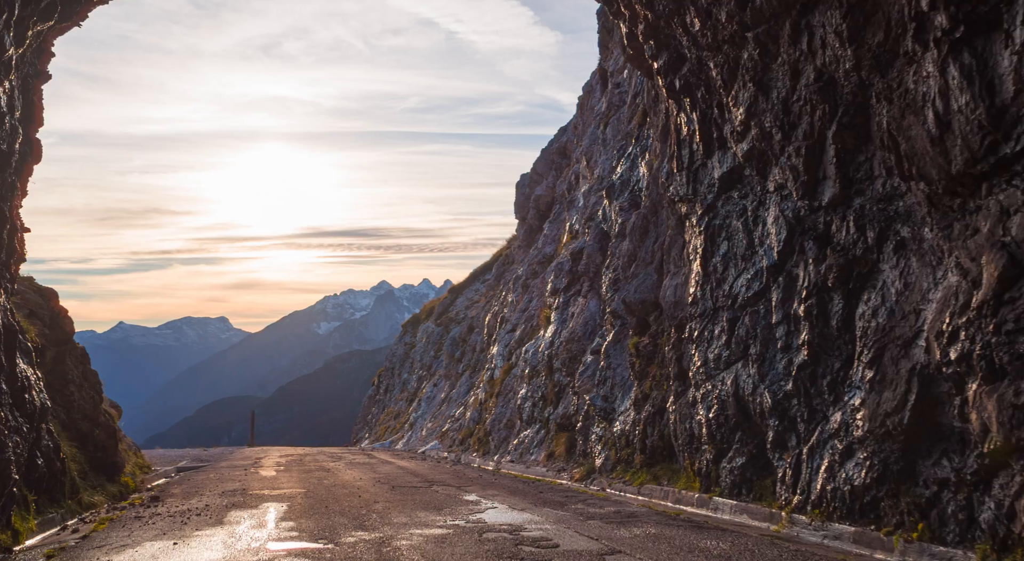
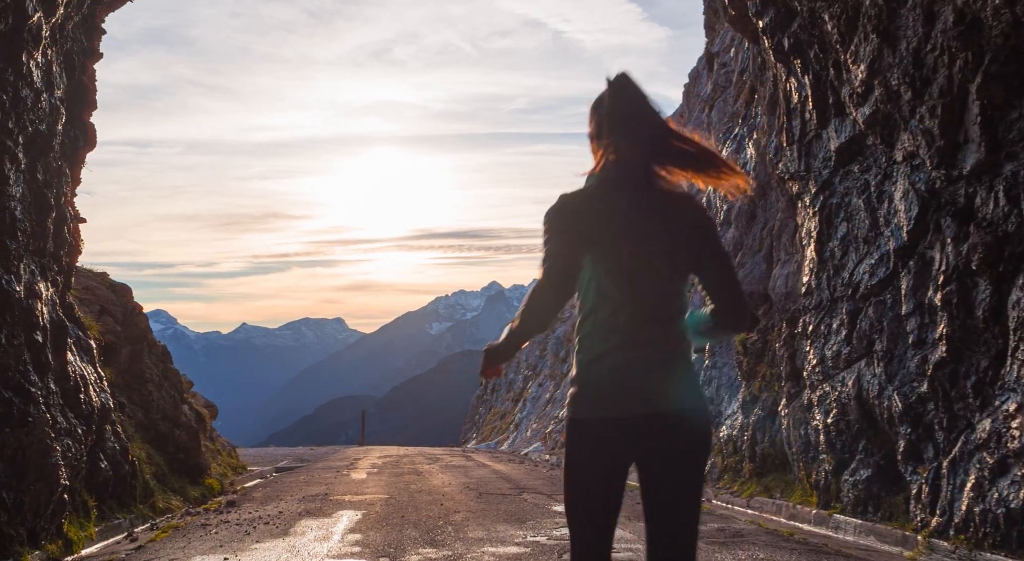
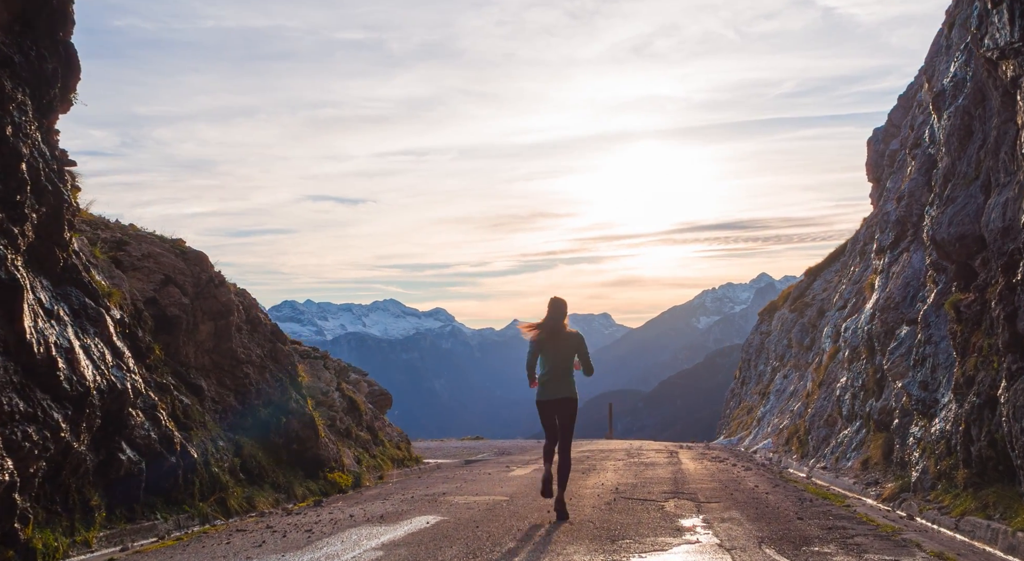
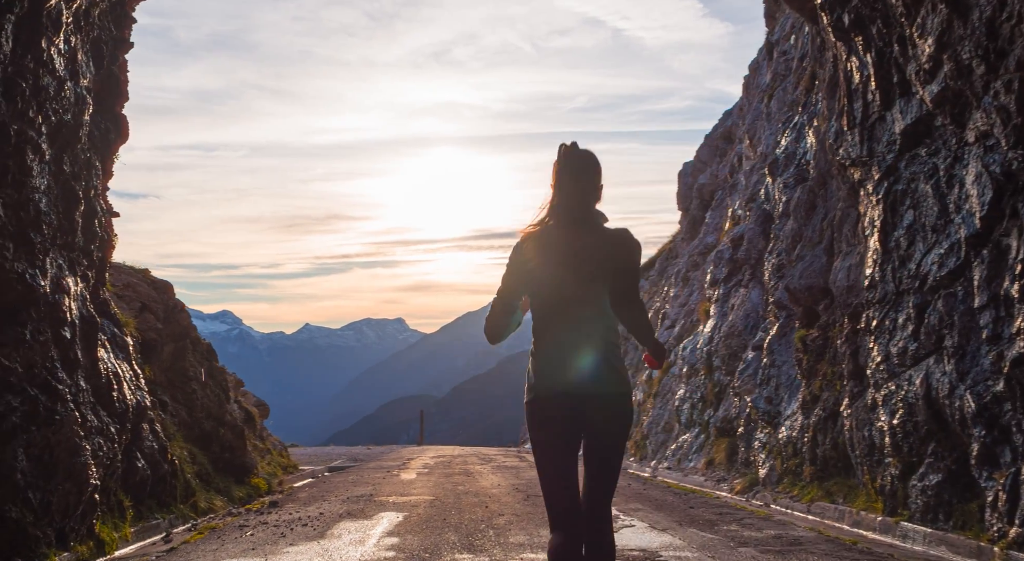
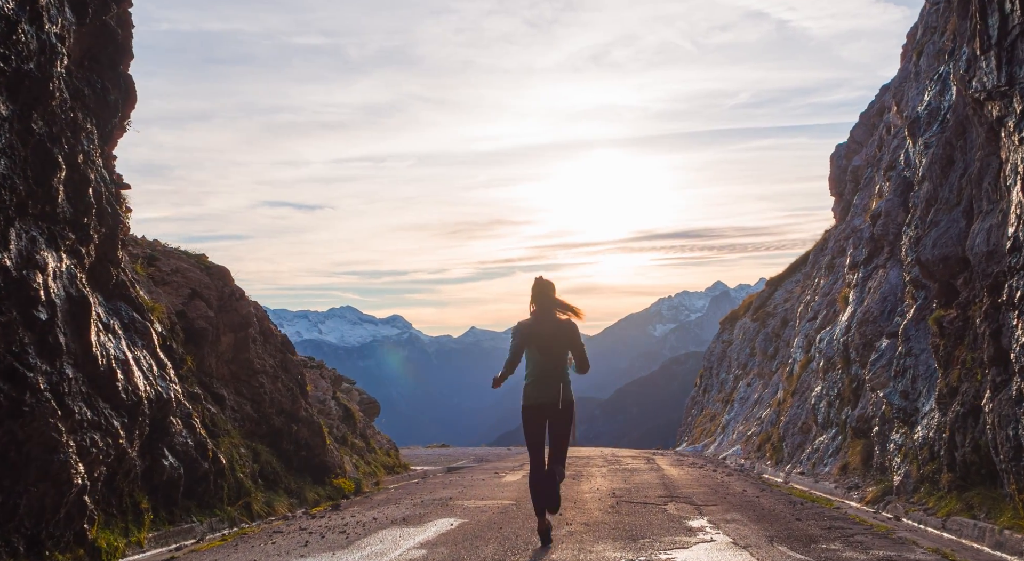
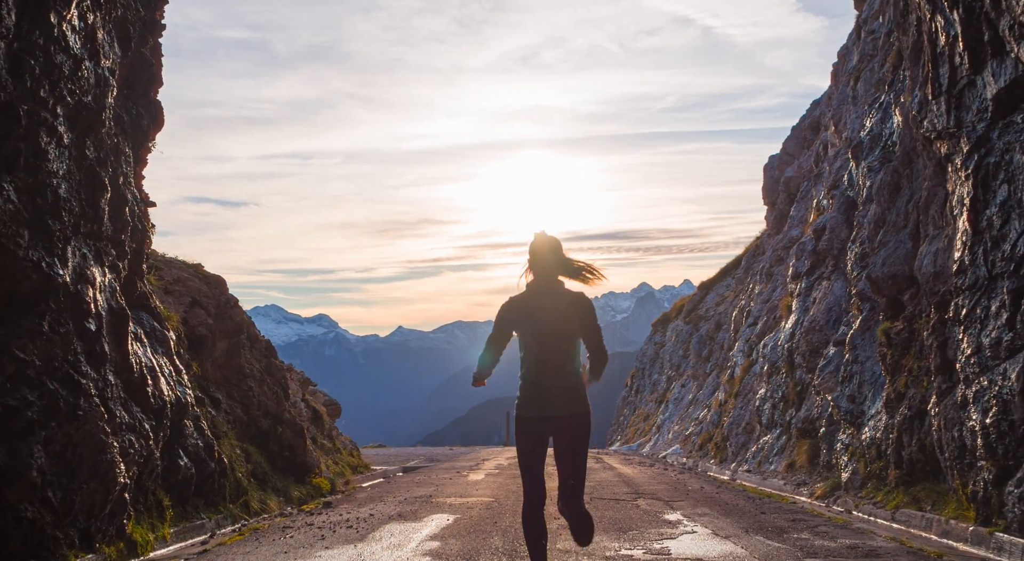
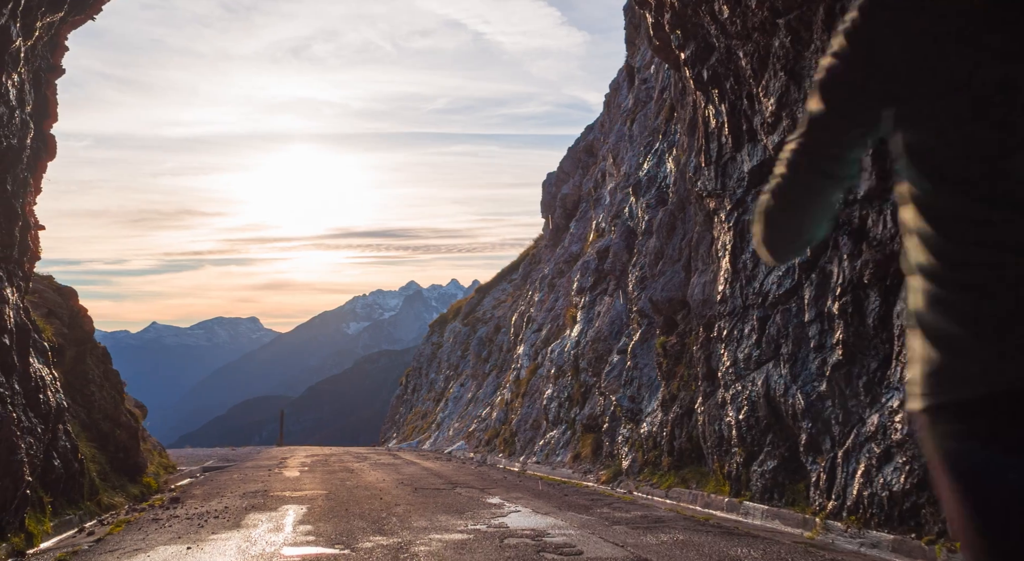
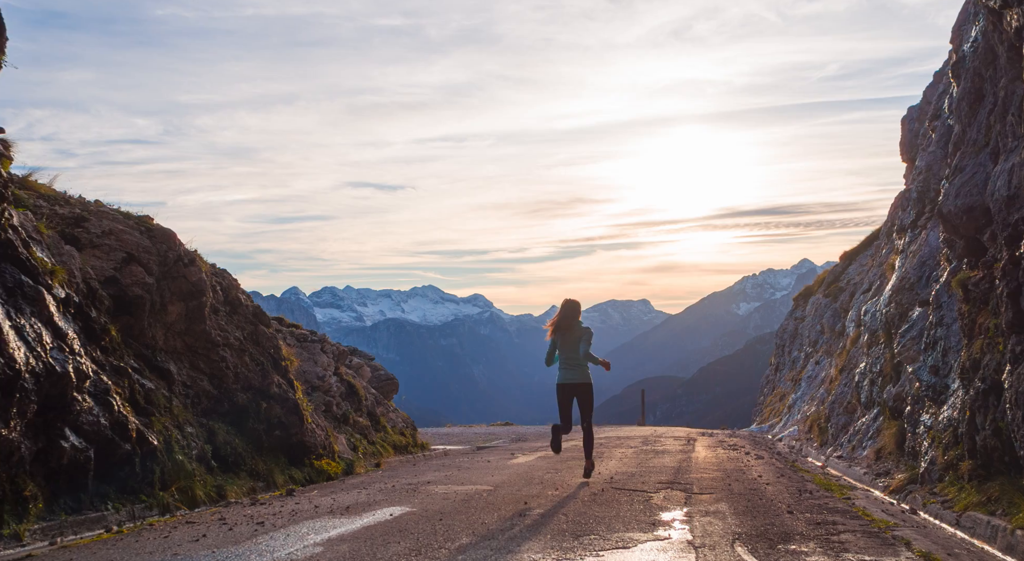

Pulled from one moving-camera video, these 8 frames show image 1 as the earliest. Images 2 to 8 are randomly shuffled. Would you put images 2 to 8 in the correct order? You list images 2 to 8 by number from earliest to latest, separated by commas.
7, 2, 4, 6, 5, 3, 8
